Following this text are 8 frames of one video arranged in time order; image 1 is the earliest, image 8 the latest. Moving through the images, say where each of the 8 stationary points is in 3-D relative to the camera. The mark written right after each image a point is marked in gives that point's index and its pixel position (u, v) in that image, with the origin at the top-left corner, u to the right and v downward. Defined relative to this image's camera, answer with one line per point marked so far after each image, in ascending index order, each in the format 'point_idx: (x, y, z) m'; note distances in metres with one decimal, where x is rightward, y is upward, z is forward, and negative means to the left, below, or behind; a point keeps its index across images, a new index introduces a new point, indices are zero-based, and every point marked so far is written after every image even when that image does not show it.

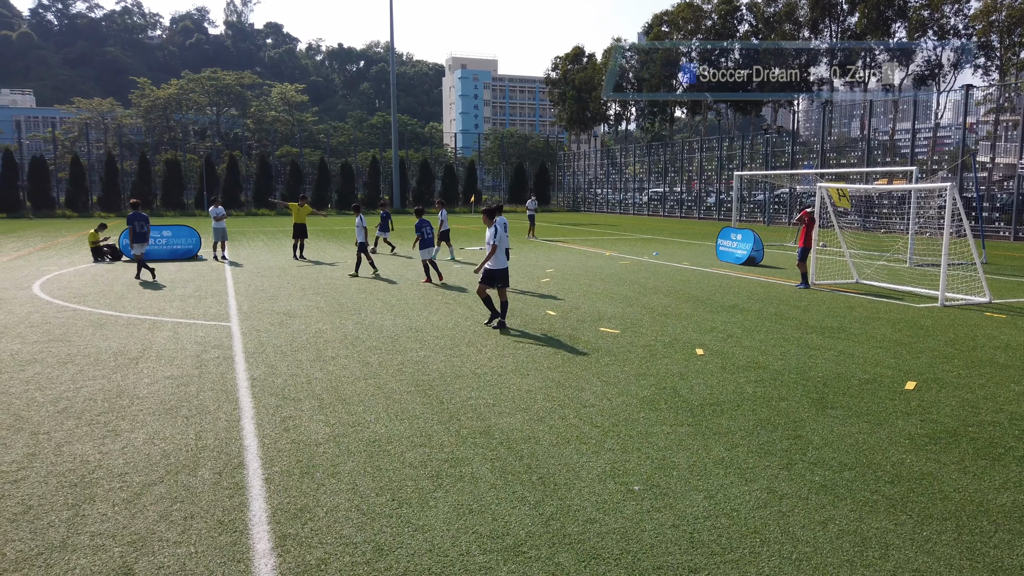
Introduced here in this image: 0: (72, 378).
0: (-3.9, -0.8, +6.7) m
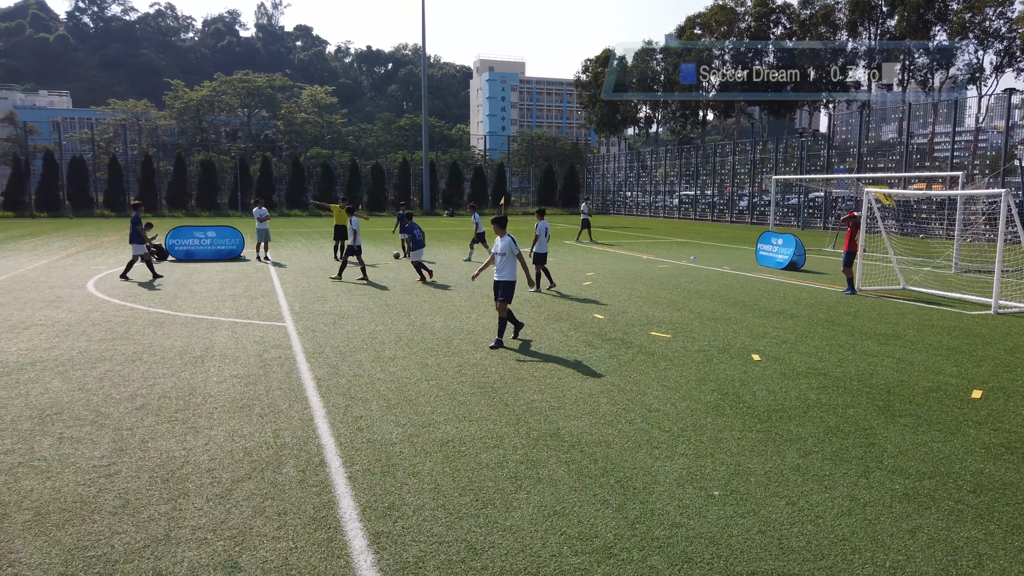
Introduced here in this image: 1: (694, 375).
0: (-3.3, -0.8, +6.9) m
1: (+1.7, -0.8, +7.0) m
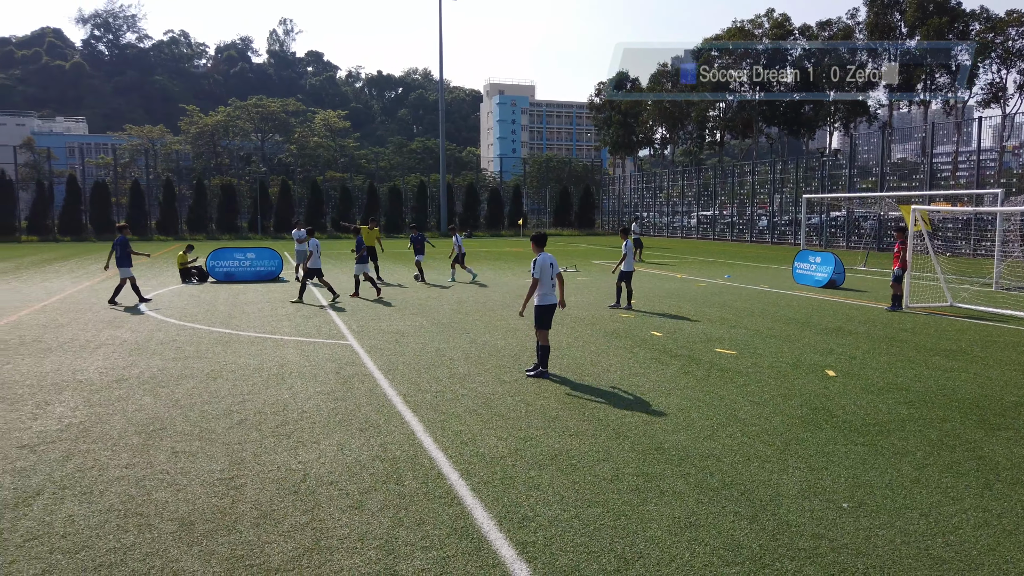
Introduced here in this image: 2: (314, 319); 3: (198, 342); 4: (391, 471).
0: (-2.6, -0.9, +6.9) m
1: (+2.4, -0.9, +7.0) m
2: (-3.0, -0.5, +11.6) m
3: (-3.9, -0.7, +9.5) m
4: (-0.8, -1.2, +4.9) m
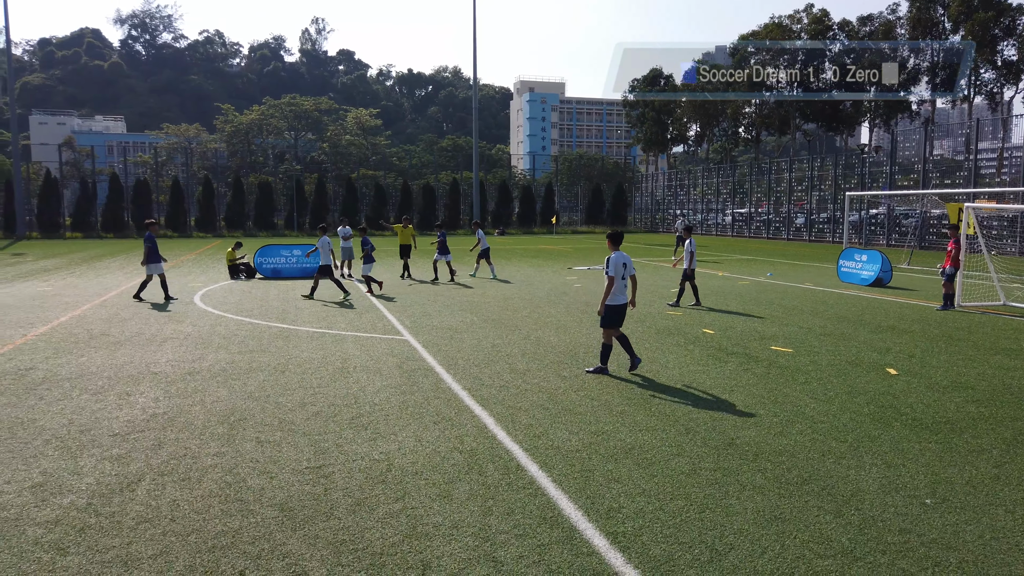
0: (-2.0, -0.9, +7.1) m
1: (+3.0, -0.9, +7.0) m
2: (-2.3, -0.4, +11.8) m
3: (-3.2, -0.6, +9.7) m
4: (-0.3, -1.1, +5.0) m
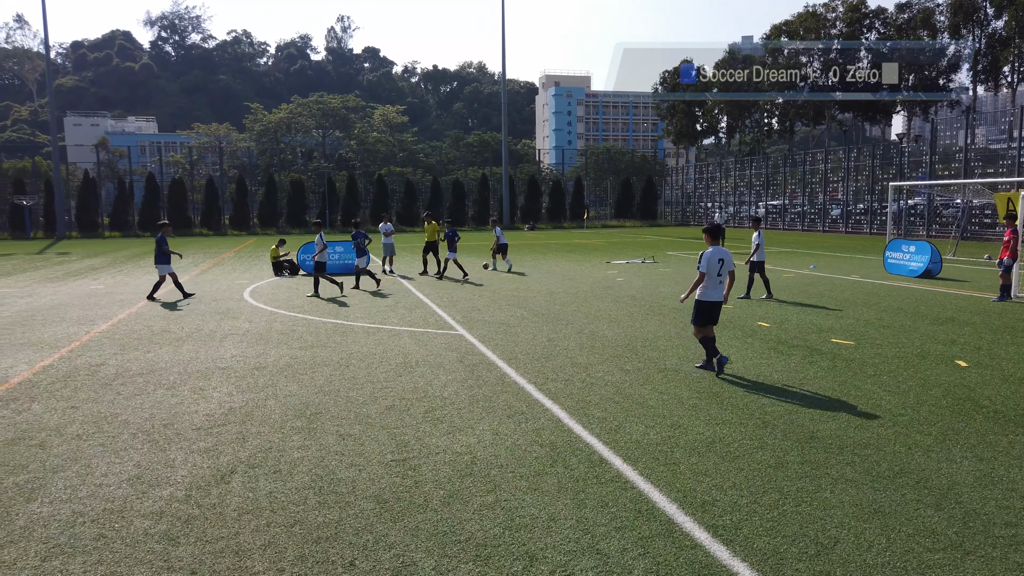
0: (-1.4, -0.9, +7.2) m
1: (+3.6, -0.8, +6.9) m
2: (-1.5, -0.3, +11.9) m
3: (-2.5, -0.6, +9.8) m
4: (+0.3, -1.1, +5.0) m
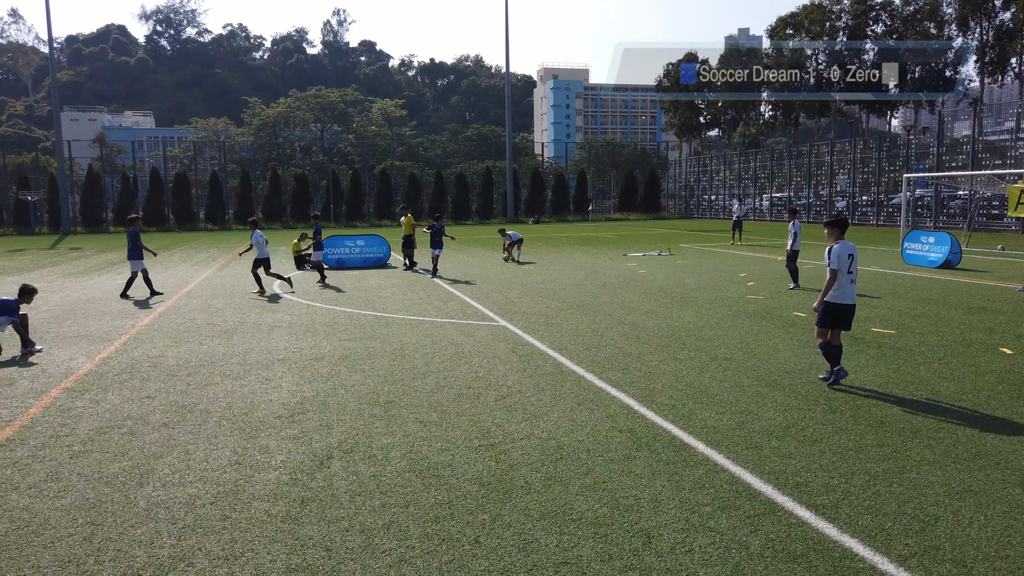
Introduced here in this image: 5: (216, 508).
0: (-0.8, -0.8, +7.3) m
1: (+4.2, -0.7, +7.0) m
2: (-1.0, -0.2, +12.0) m
3: (-2.0, -0.5, +10.0) m
4: (+0.8, -1.0, +5.1) m
5: (-1.6, -1.2, +4.1) m
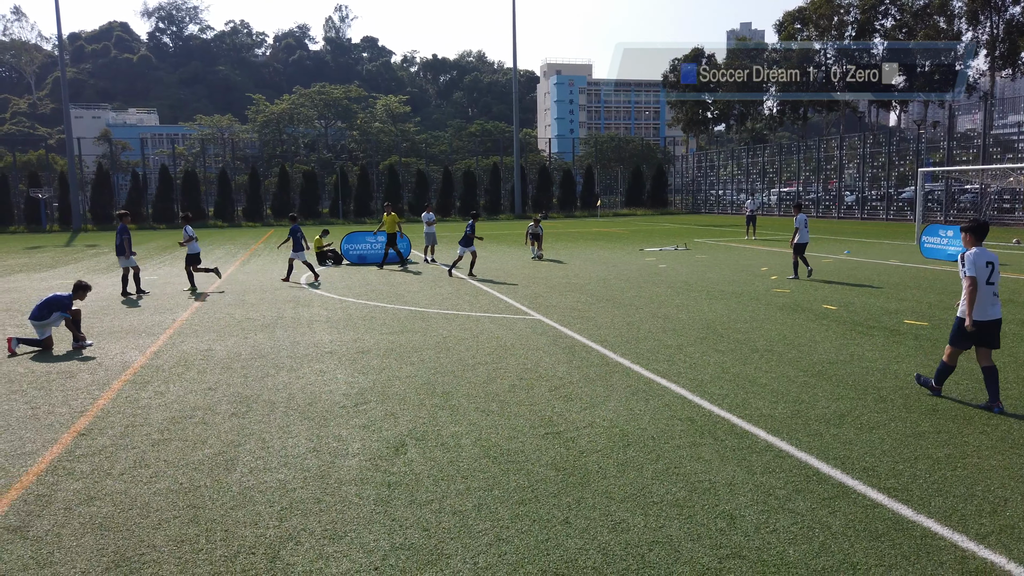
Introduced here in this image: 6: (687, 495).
0: (-0.4, -0.7, +7.5) m
1: (+4.6, -0.7, +7.2) m
2: (-0.5, -0.1, +12.1) m
3: (-1.5, -0.4, +10.1) m
4: (+1.3, -1.0, +5.3) m
5: (-1.1, -1.1, +4.2) m
6: (+0.9, -1.1, +4.1) m
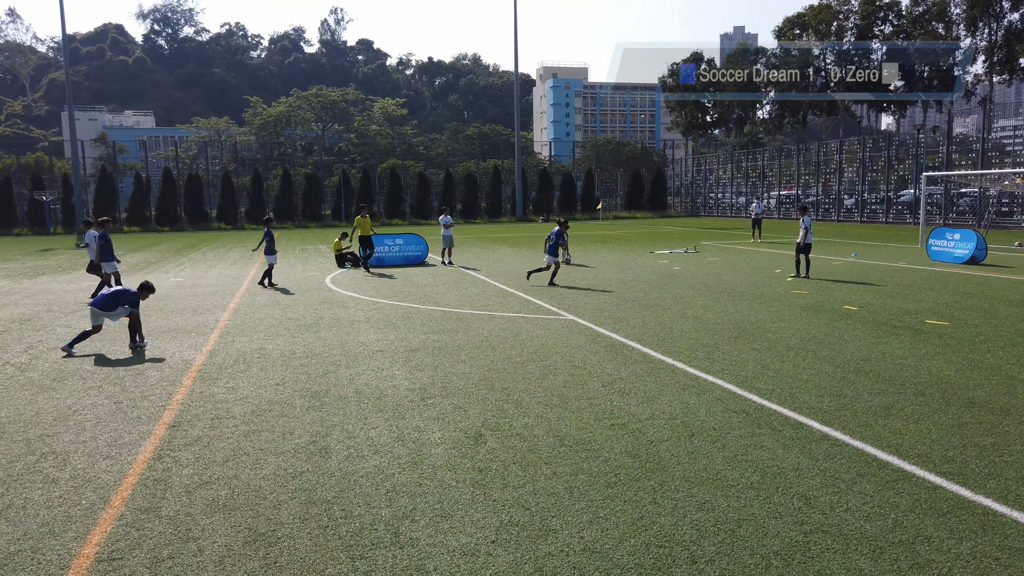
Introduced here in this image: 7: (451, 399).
0: (+0.1, -0.7, +7.8) m
1: (+5.1, -0.7, +7.5) m
2: (-0.1, -0.2, +12.5) m
3: (-1.1, -0.4, +10.4) m
4: (+1.8, -1.0, +5.6) m
5: (-0.6, -1.1, +4.5) m
6: (+1.4, -1.1, +4.4) m
7: (-0.5, -0.9, +6.3) m
